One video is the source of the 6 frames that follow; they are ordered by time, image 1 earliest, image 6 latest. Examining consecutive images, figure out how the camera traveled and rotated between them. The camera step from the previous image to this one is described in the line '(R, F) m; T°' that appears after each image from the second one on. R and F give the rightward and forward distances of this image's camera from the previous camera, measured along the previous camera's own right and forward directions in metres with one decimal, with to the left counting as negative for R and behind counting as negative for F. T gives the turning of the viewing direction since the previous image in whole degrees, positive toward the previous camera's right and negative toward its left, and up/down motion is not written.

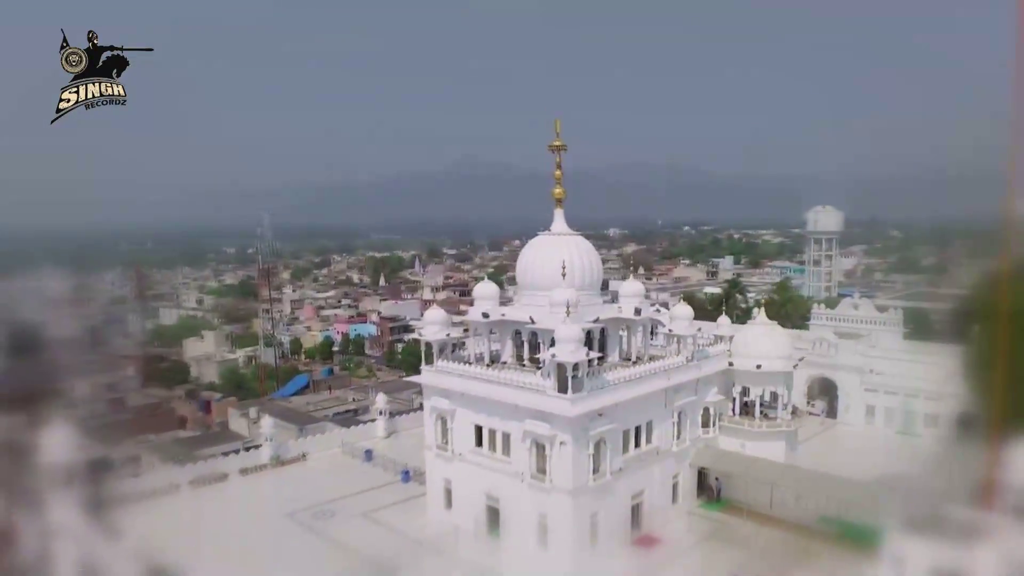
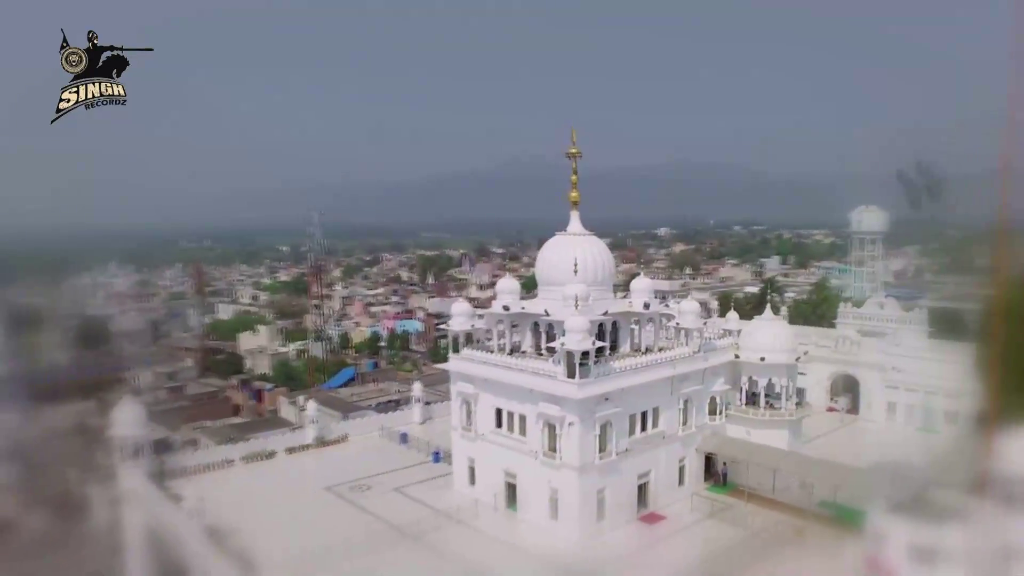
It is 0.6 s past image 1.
(+0.5, -1.0) m; -4°
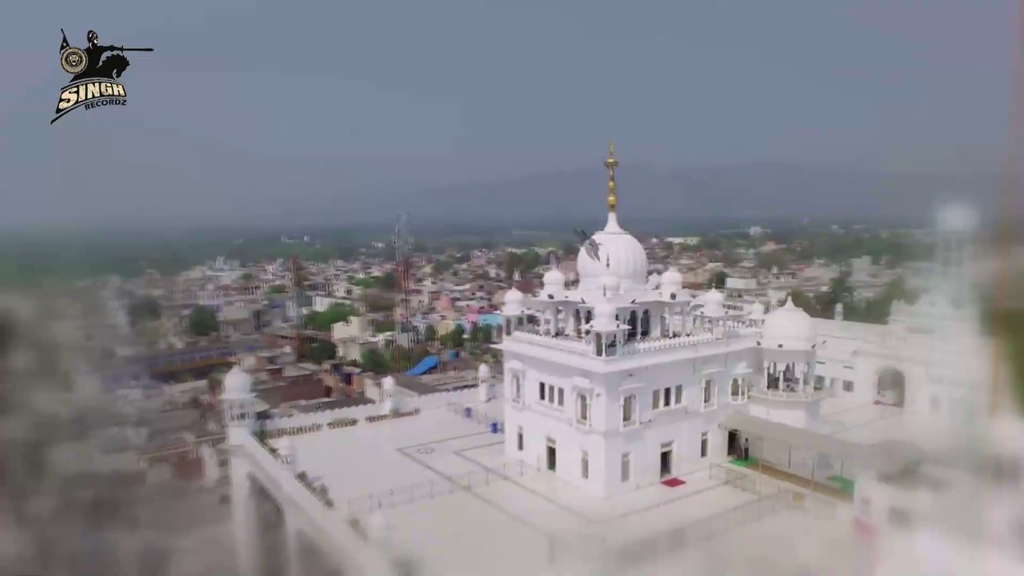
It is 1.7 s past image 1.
(+0.9, -1.8) m; -7°
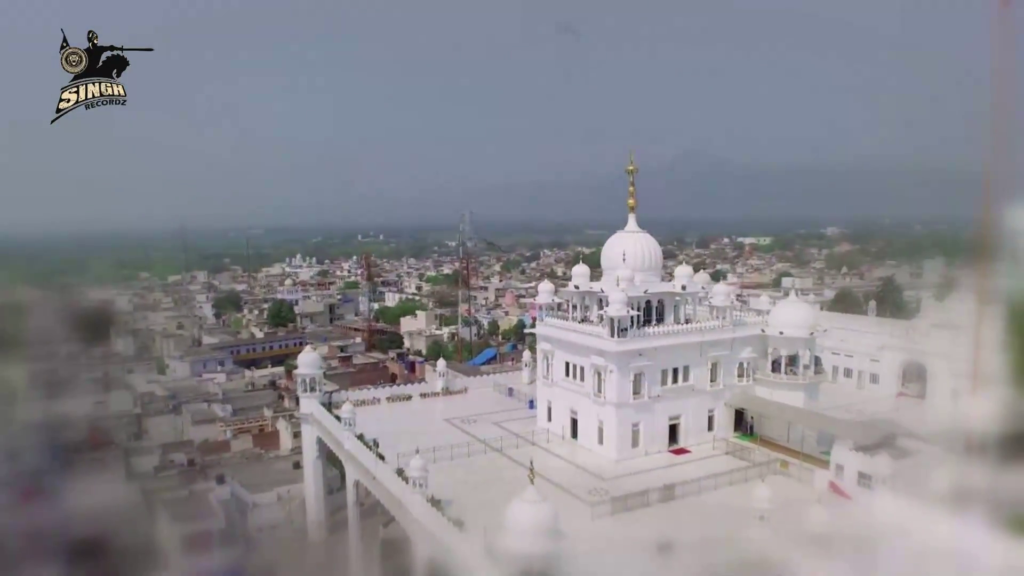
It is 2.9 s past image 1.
(+0.9, -2.0) m; -6°
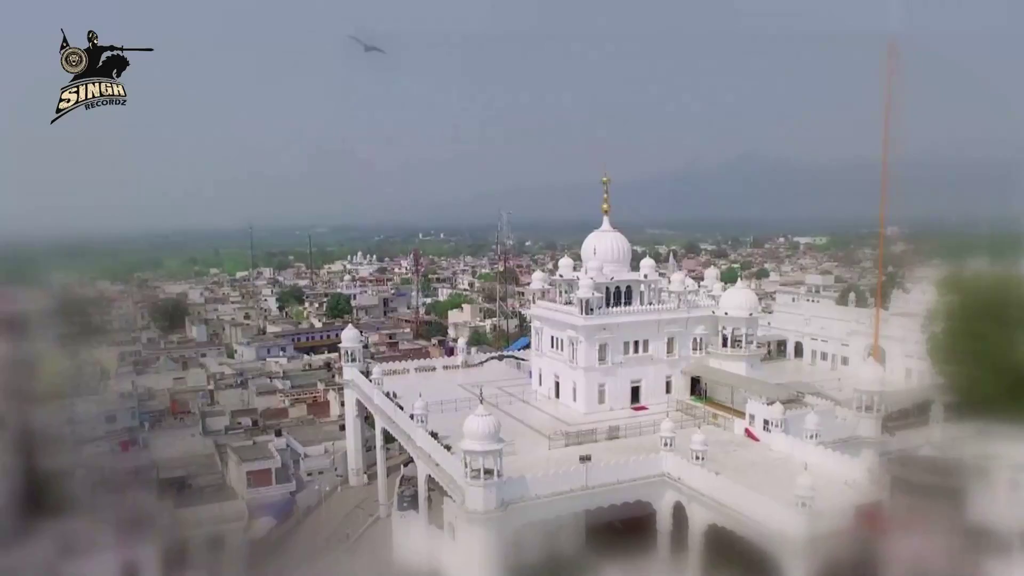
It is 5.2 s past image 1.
(+1.7, -3.5) m; -5°
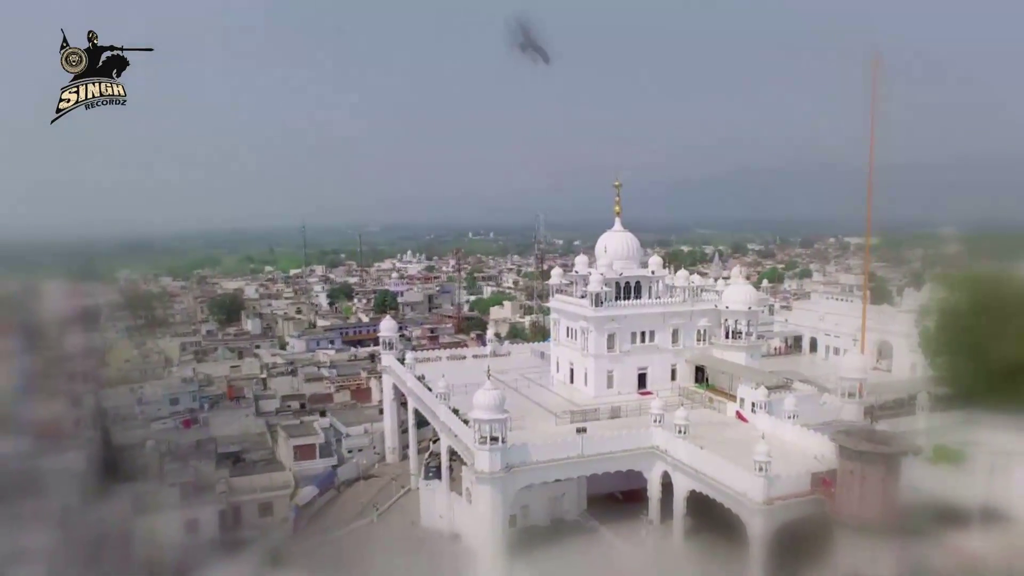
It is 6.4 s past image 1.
(+0.9, -1.8) m; -4°
